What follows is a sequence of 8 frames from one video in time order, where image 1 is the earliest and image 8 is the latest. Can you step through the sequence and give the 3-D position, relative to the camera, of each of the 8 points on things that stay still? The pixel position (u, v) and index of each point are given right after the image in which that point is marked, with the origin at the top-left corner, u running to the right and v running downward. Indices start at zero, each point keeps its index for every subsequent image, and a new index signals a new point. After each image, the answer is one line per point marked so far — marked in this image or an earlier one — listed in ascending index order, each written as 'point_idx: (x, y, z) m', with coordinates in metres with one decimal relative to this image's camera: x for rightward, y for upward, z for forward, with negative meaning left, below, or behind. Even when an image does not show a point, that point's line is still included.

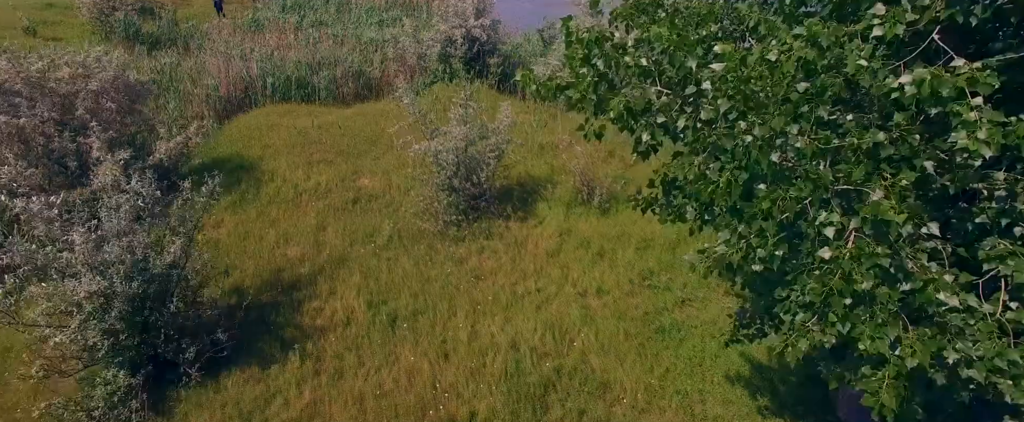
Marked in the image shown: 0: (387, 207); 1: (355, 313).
0: (-2.4, 0.0, +9.6) m
1: (-2.2, -1.5, +6.9) m
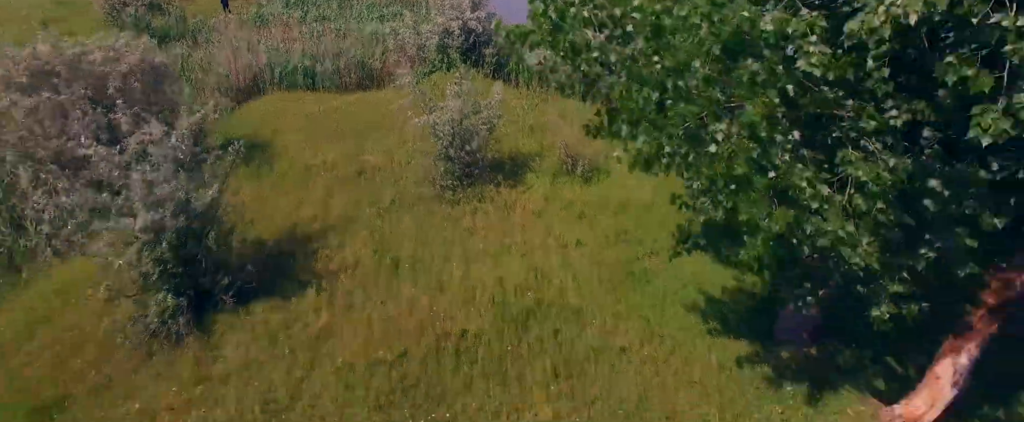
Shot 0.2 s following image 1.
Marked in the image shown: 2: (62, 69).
0: (-2.6, +0.7, +10.6) m
1: (-2.4, -0.8, +8.0) m
2: (-8.8, +2.8, +10.2) m
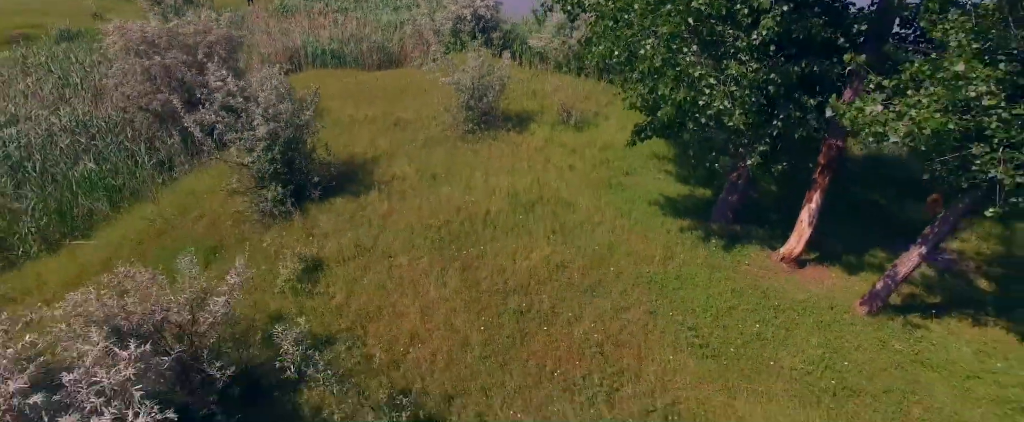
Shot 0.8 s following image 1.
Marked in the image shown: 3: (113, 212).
0: (-2.4, +2.2, +13.3) m
1: (-2.2, +0.7, +10.7) m
2: (-8.6, +4.3, +12.9) m
3: (-8.3, 0.0, +10.7) m
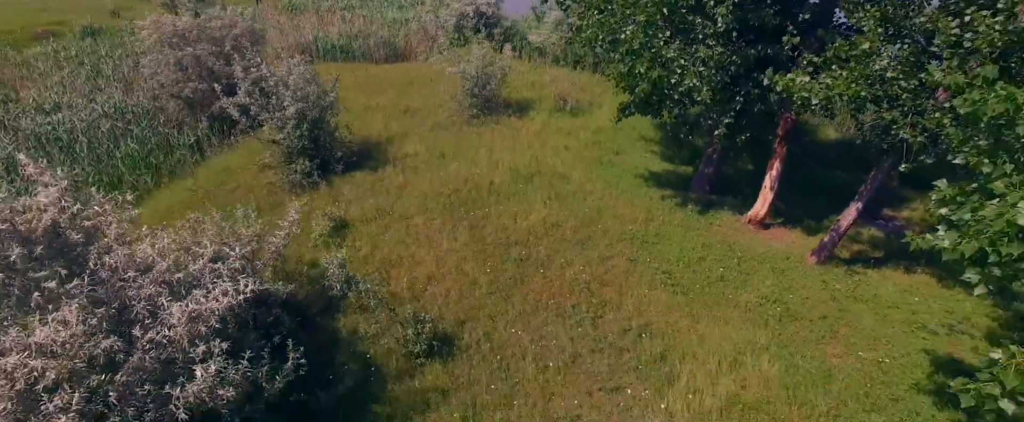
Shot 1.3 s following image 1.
0: (-2.4, +2.8, +14.5) m
1: (-2.2, +1.3, +11.9) m
2: (-8.6, +4.9, +14.1) m
3: (-8.2, +0.6, +11.9) m
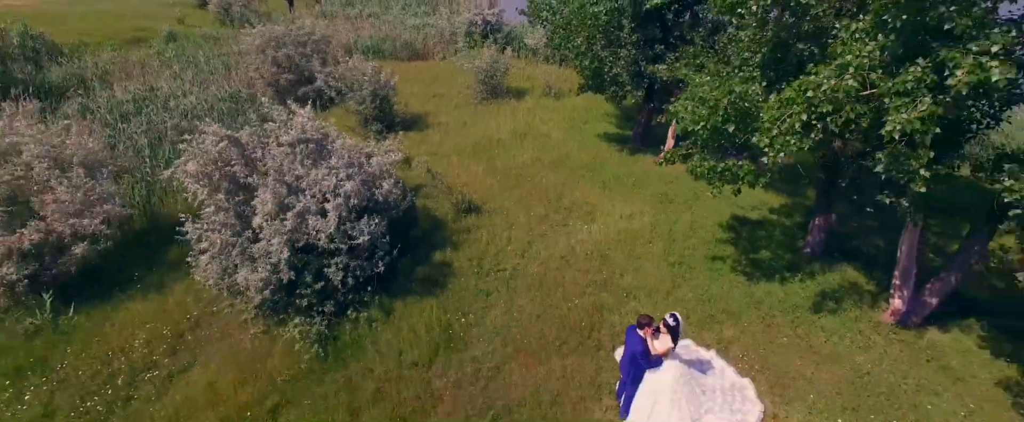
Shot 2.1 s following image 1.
0: (-2.4, +4.5, +20.1) m
1: (-2.2, +3.0, +17.5) m
2: (-8.6, +6.6, +19.7) m
3: (-8.2, +2.3, +17.5) m
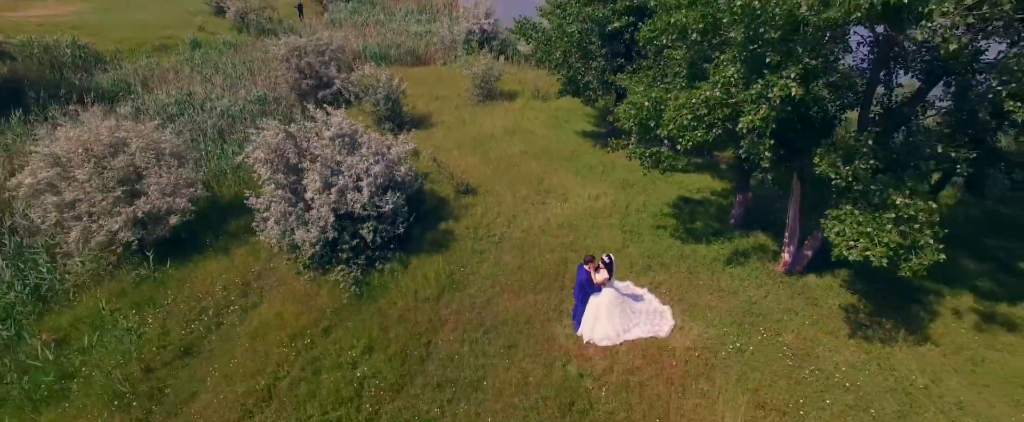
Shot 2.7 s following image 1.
0: (-2.7, +5.0, +22.9) m
1: (-2.5, +3.5, +20.3) m
2: (-9.0, +7.1, +22.5) m
3: (-8.6, +2.8, +20.3) m
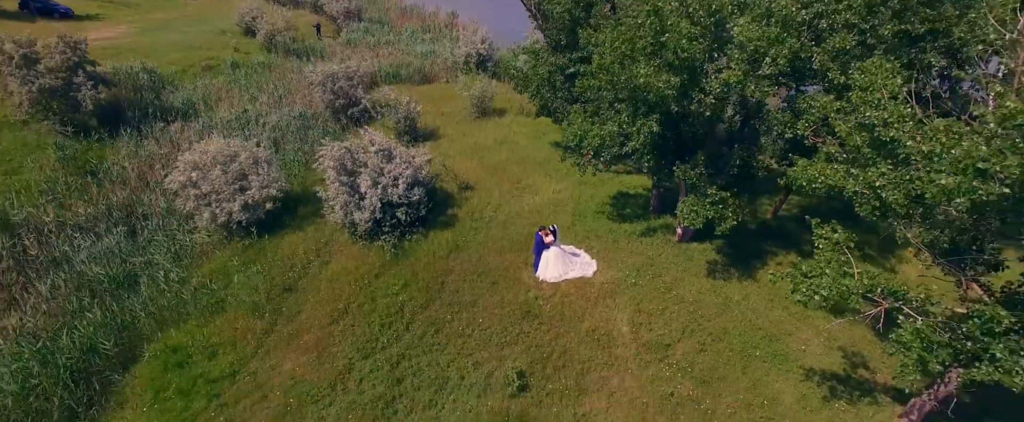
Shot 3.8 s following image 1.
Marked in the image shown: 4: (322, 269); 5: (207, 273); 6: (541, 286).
0: (-3.3, +5.4, +28.6) m
1: (-3.0, +3.9, +26.0) m
2: (-9.5, +7.5, +28.2) m
3: (-9.1, +3.1, +26.0) m
4: (-5.9, -1.9, +16.2) m
5: (-9.4, -1.9, +15.8) m
6: (+0.8, -2.2, +14.8) m
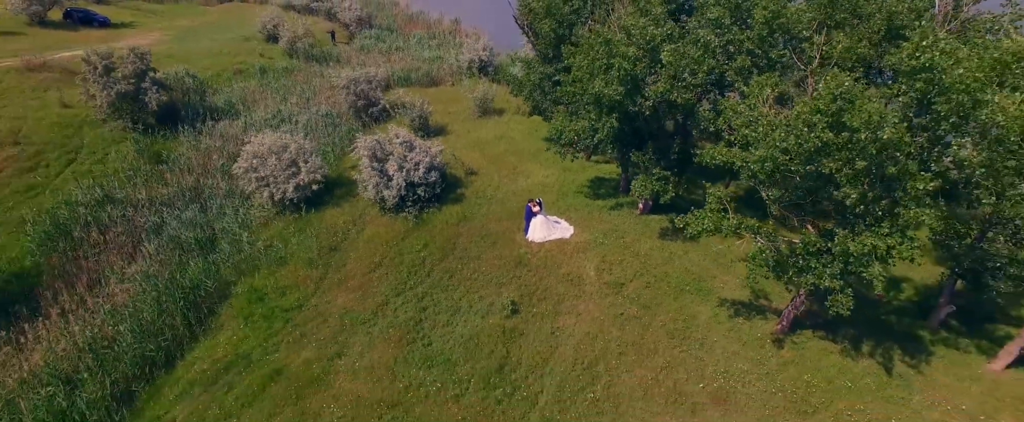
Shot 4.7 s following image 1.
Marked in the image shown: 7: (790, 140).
0: (-3.4, +6.3, +33.0) m
1: (-3.2, +4.8, +30.4) m
2: (-9.6, +8.3, +32.6) m
3: (-9.2, +4.0, +30.4) m
4: (-6.1, -1.0, +20.6) m
5: (-9.5, -1.0, +20.2) m
6: (+0.7, -1.3, +19.2) m
7: (+6.1, +1.6, +11.2) m
